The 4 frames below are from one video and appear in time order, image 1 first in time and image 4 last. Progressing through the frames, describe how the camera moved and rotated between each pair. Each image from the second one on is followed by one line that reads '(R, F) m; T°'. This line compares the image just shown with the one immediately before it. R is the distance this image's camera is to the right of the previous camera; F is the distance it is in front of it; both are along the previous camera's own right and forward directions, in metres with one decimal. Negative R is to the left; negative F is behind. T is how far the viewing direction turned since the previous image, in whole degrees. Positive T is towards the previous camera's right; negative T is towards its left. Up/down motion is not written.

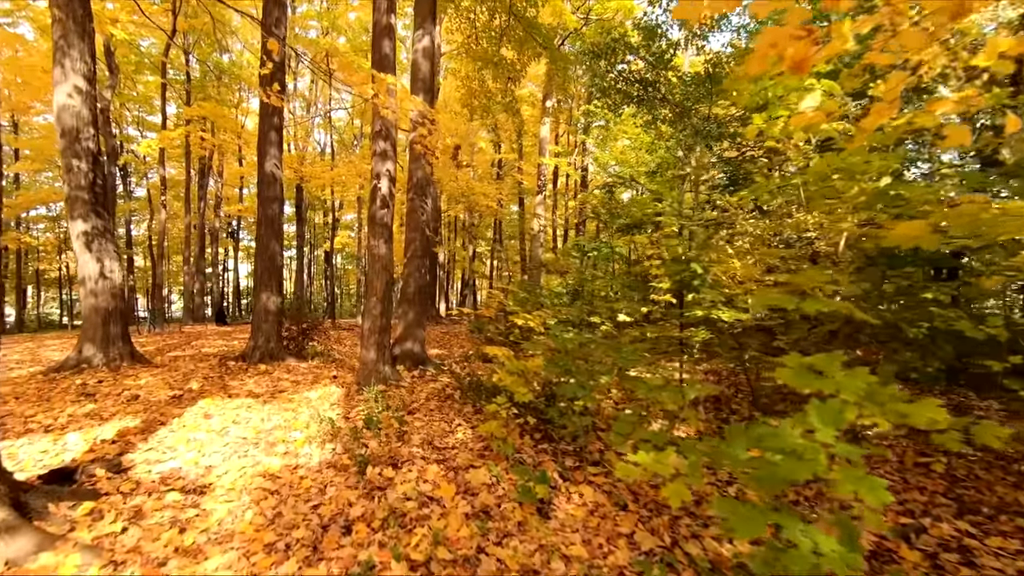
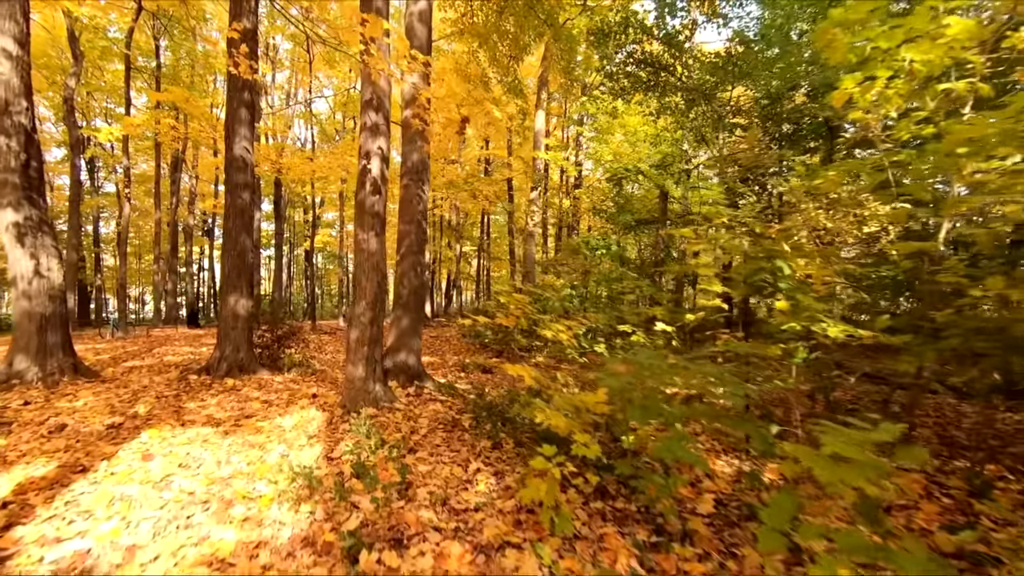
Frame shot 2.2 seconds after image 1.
(-0.4, +1.1) m; +2°
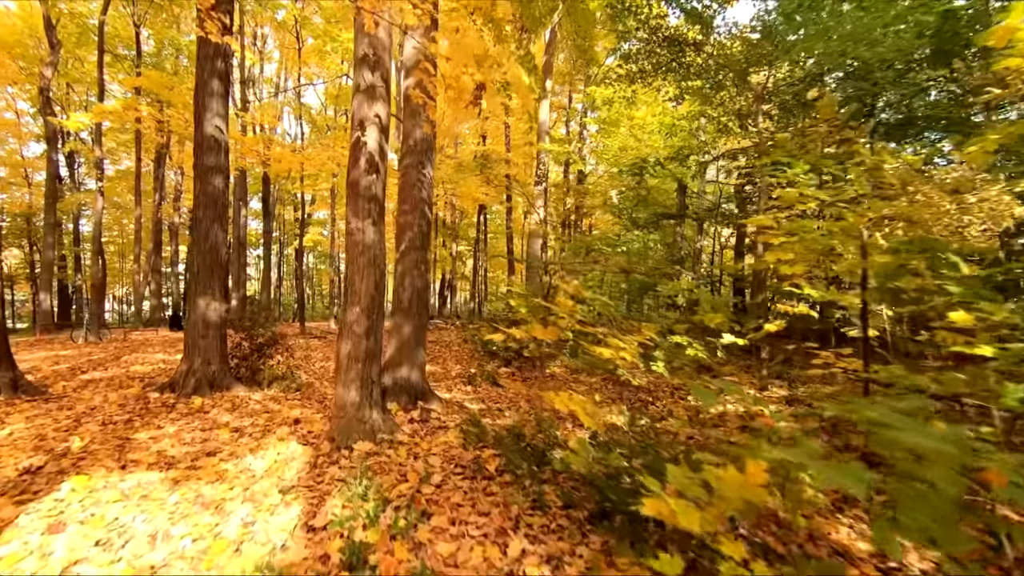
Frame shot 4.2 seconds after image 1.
(-0.3, +1.1) m; +1°
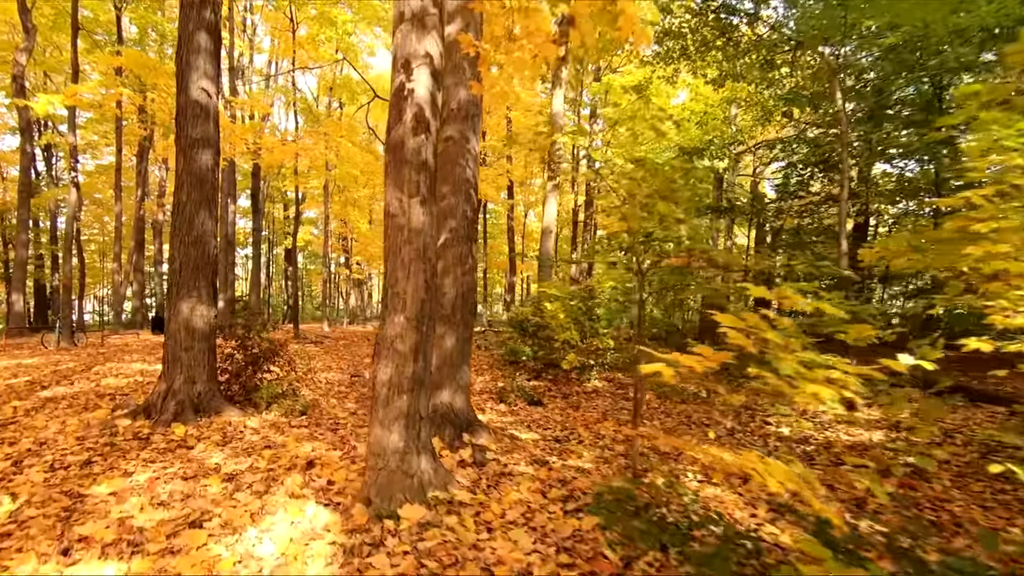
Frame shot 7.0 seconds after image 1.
(-0.7, +1.2) m; +1°
